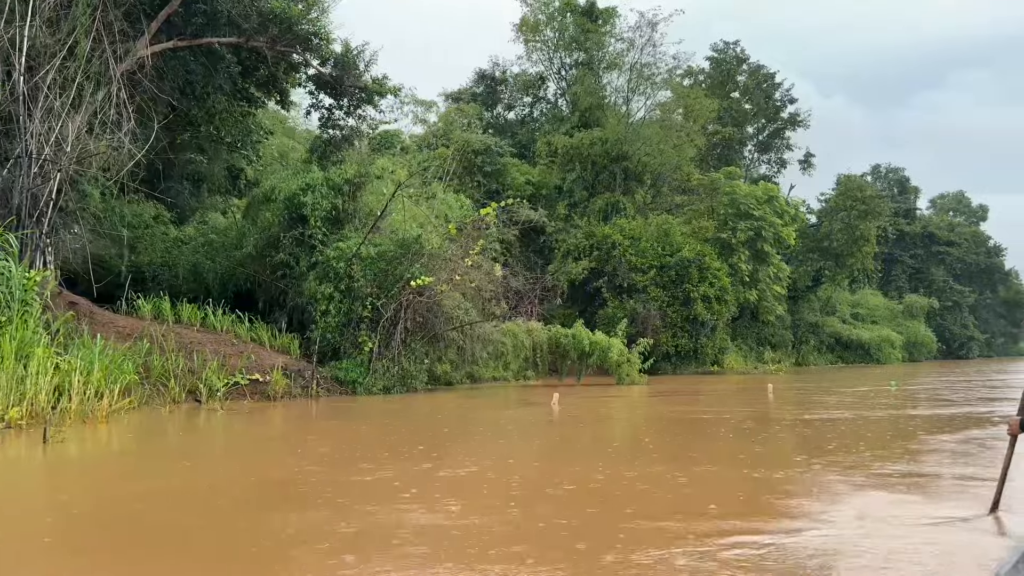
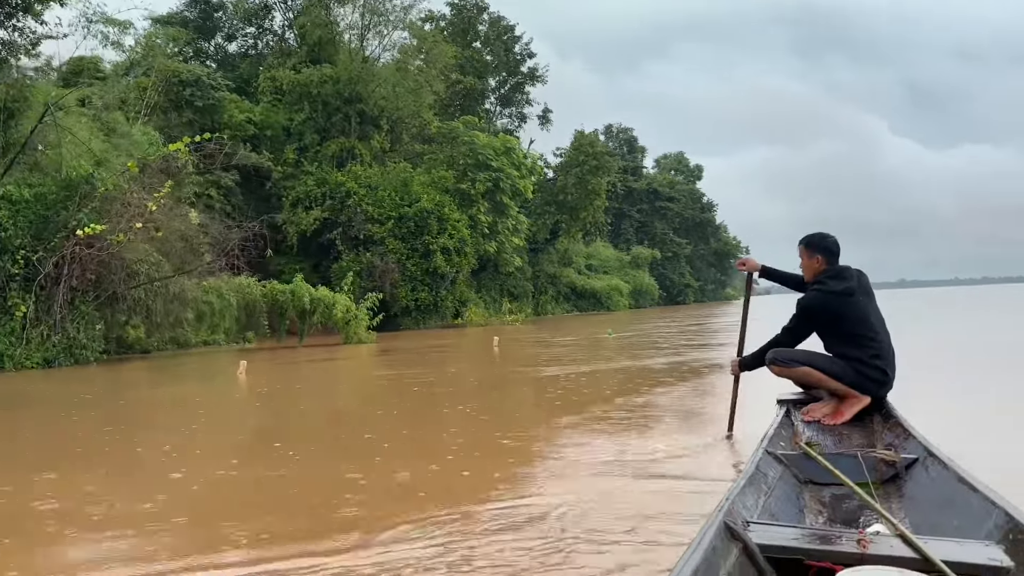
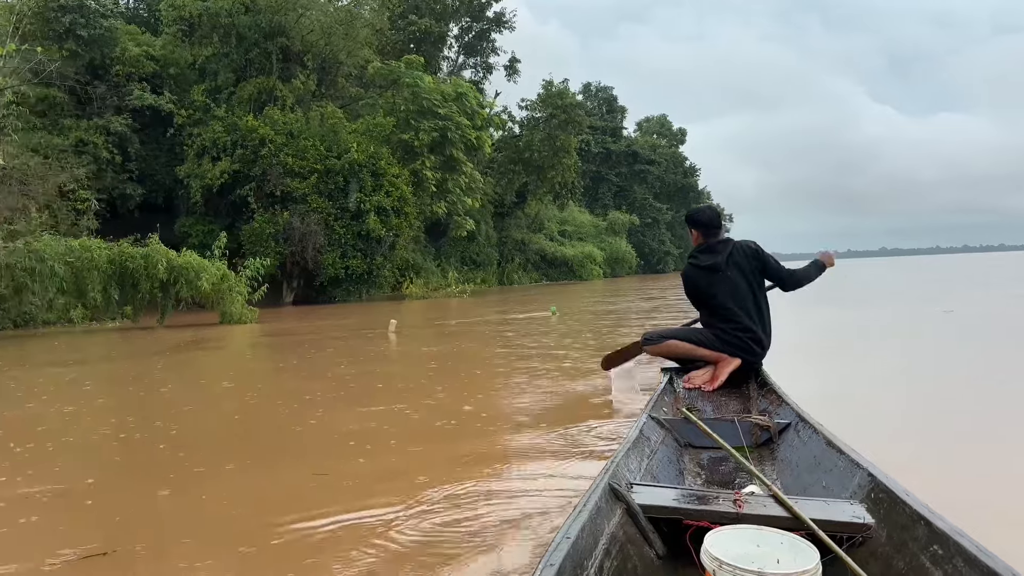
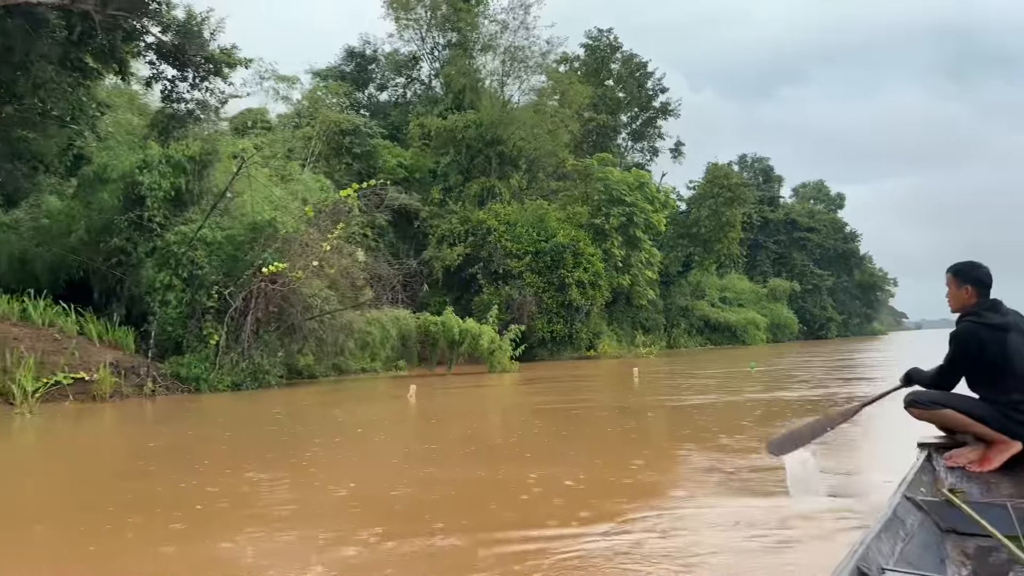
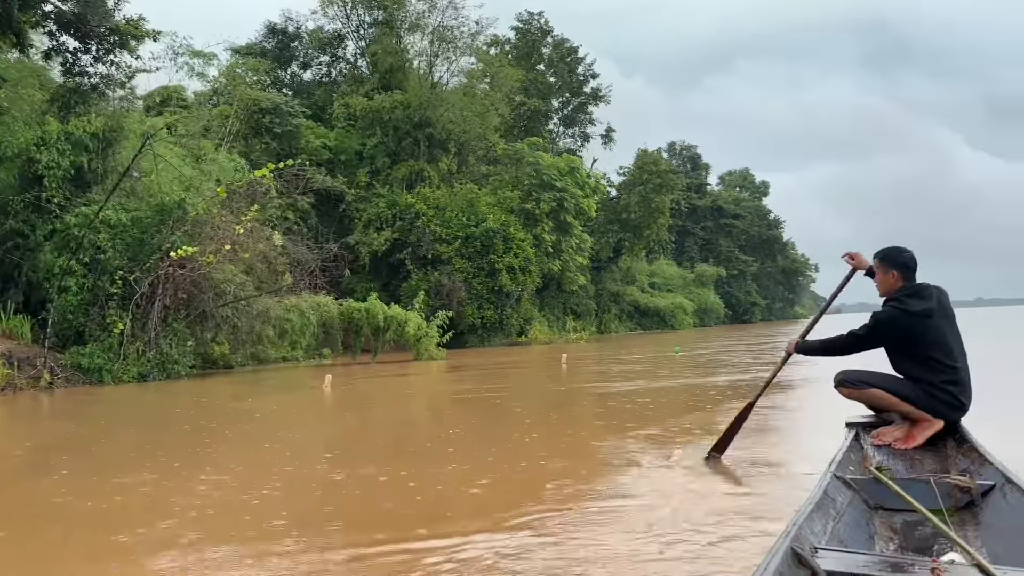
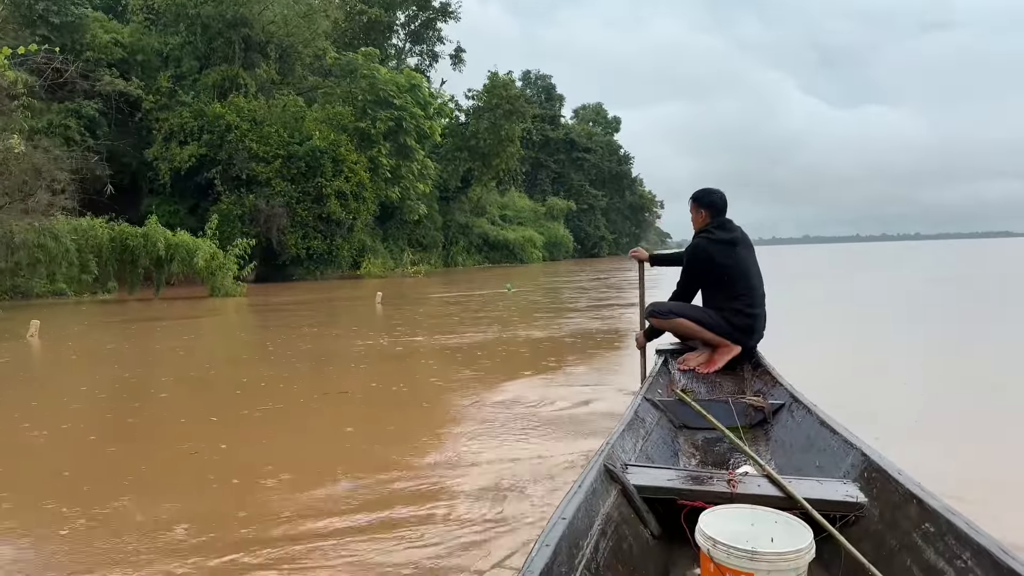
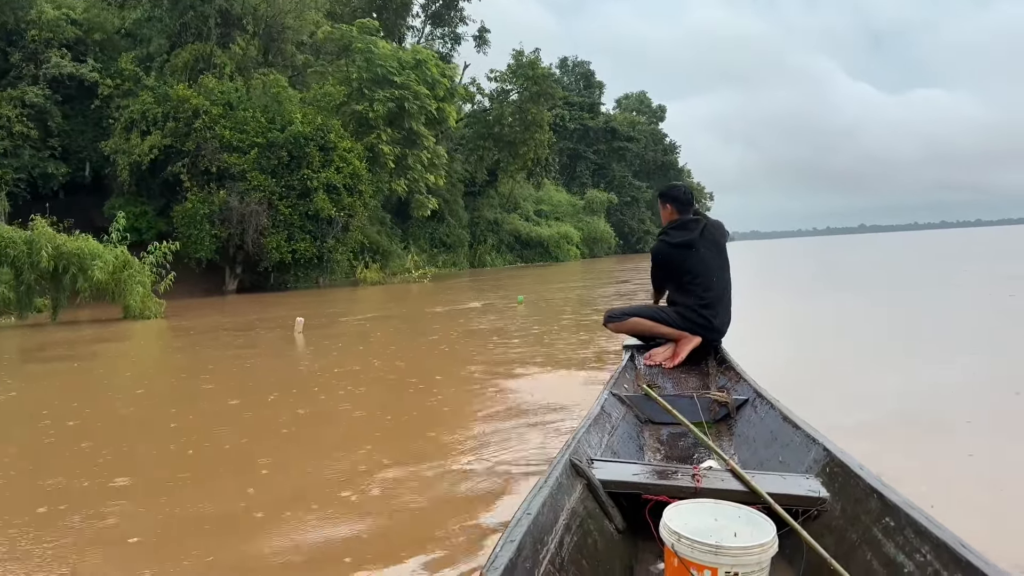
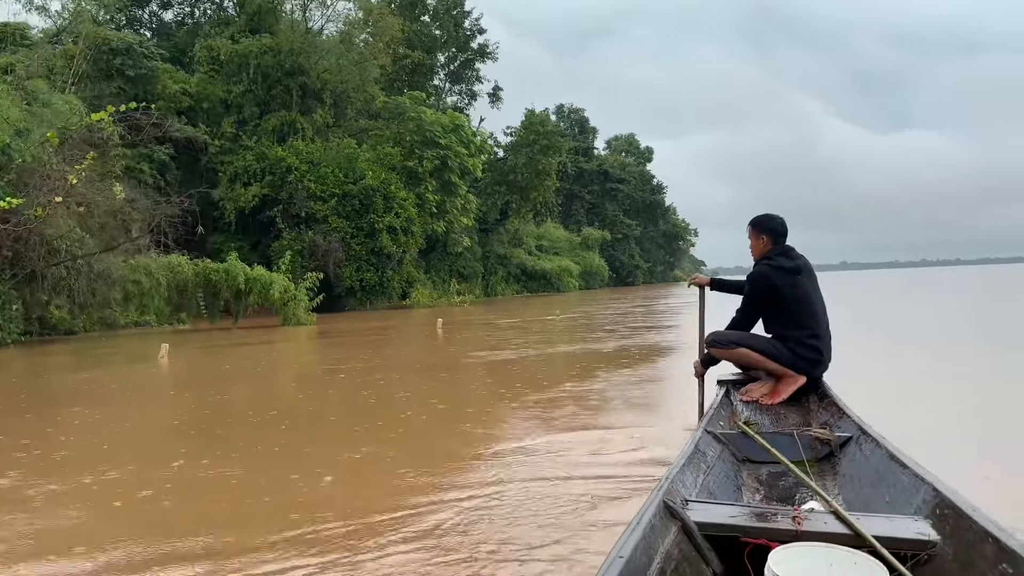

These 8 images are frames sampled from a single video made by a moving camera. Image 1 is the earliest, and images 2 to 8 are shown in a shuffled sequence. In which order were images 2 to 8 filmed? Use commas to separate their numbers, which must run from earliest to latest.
4, 5, 2, 8, 6, 3, 7
